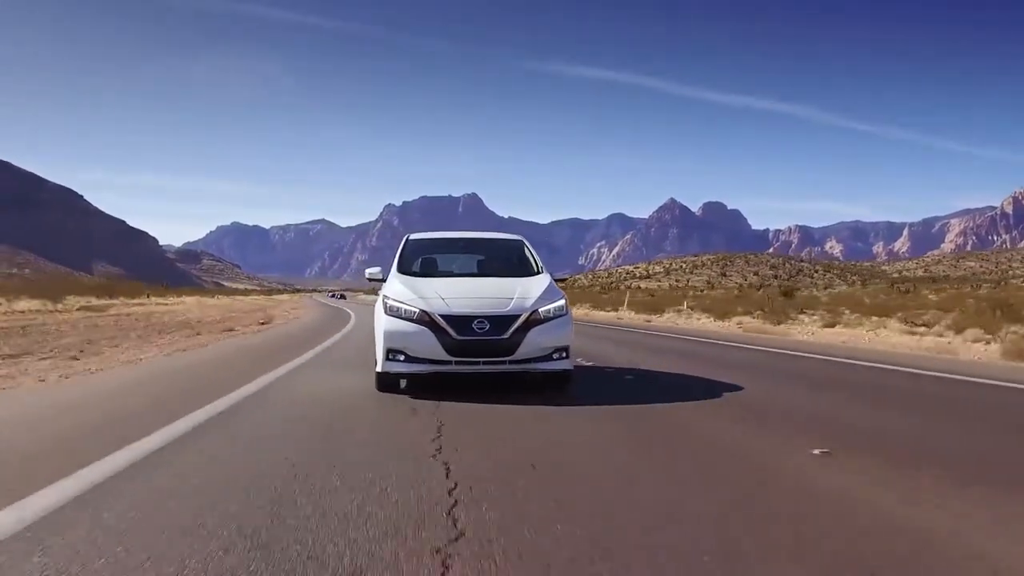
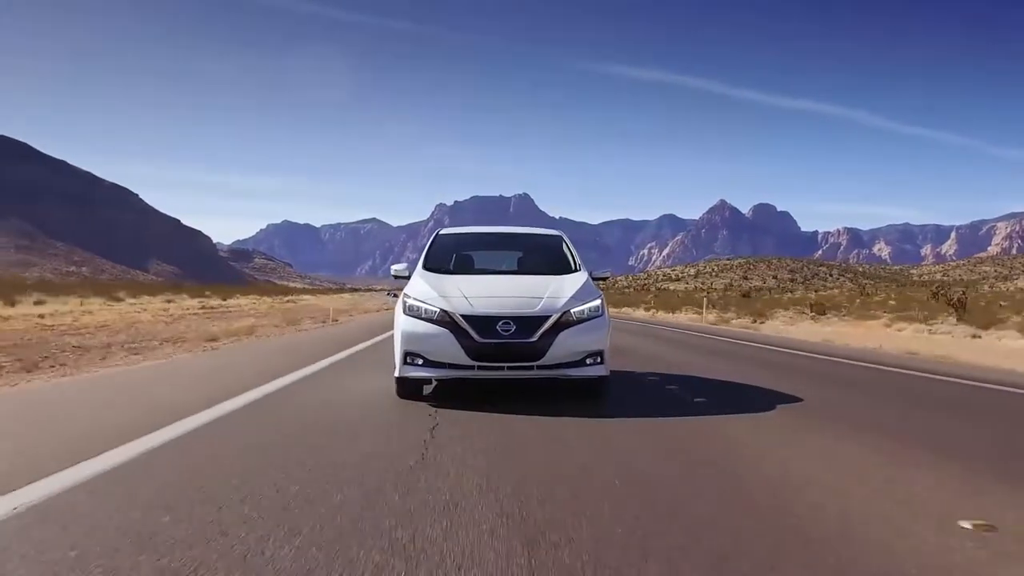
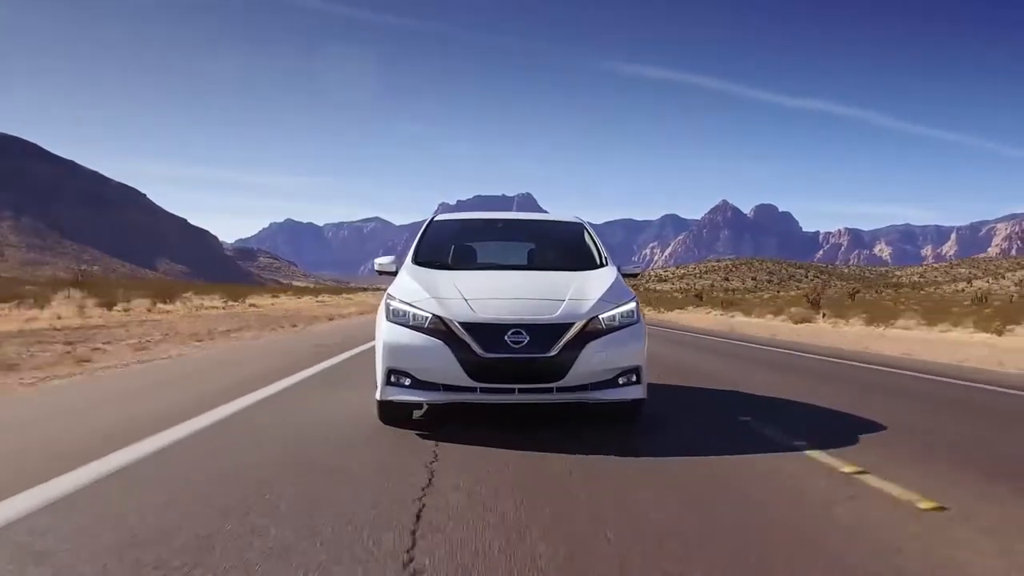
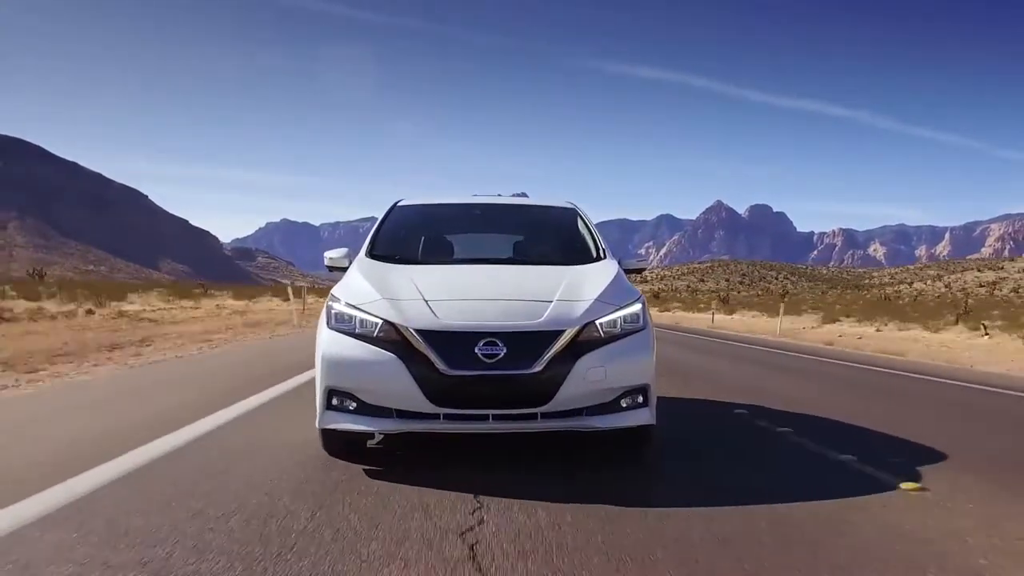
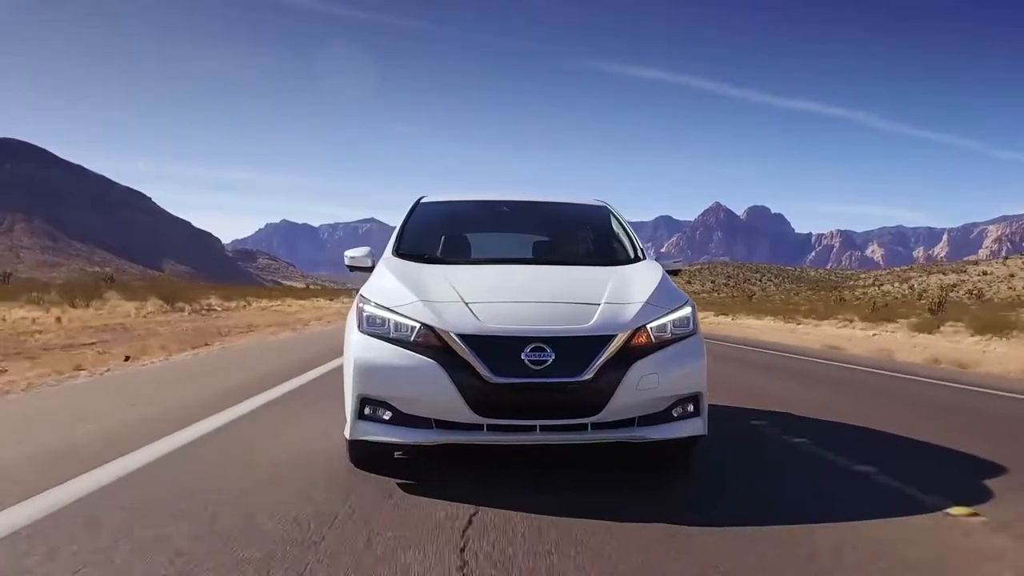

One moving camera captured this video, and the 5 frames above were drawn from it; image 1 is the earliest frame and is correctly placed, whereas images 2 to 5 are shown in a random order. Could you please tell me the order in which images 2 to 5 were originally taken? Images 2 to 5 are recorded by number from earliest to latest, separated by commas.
2, 3, 4, 5
